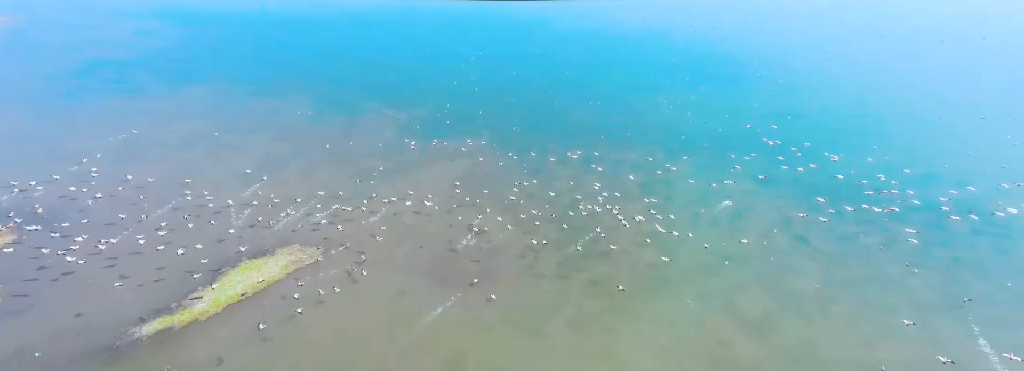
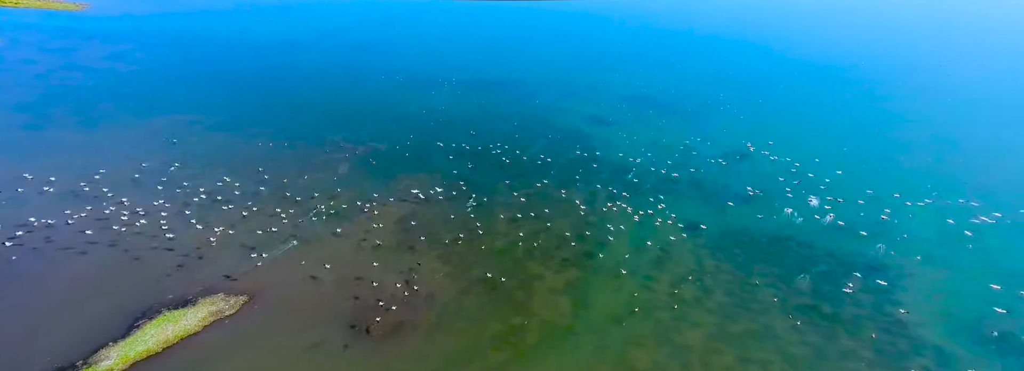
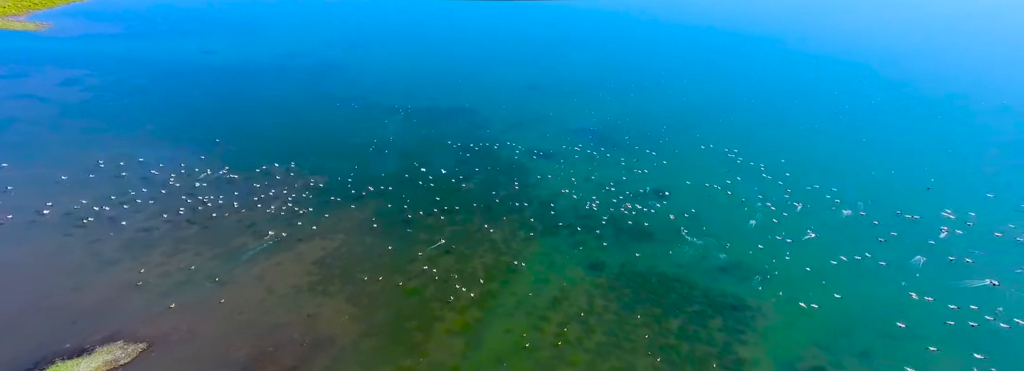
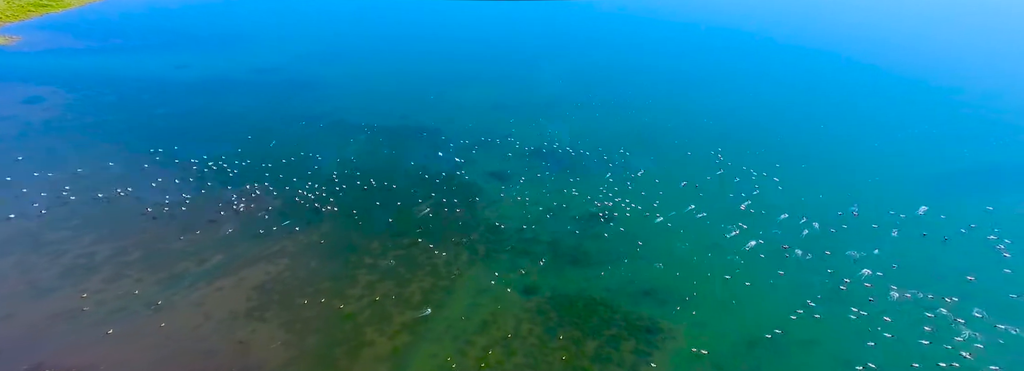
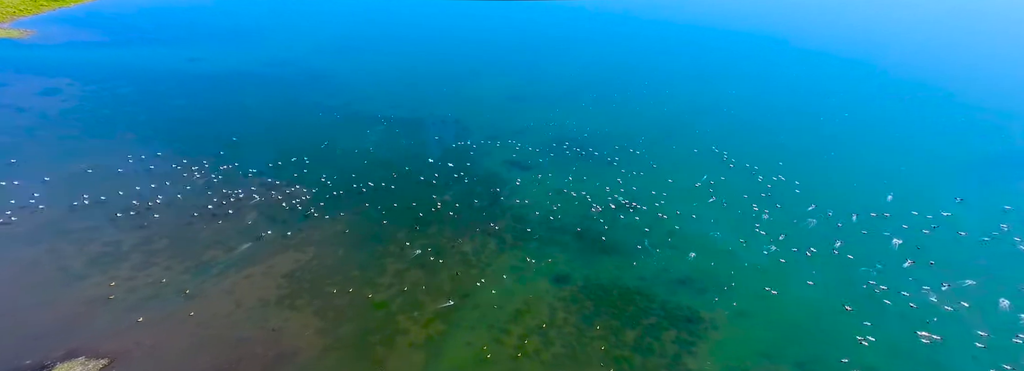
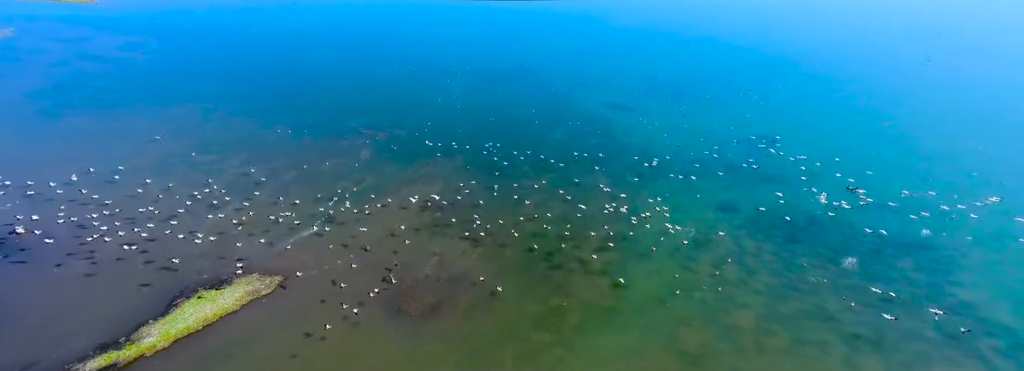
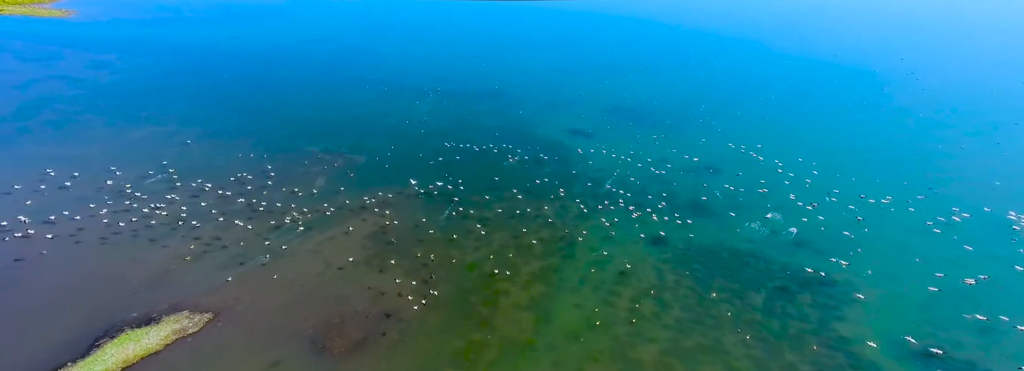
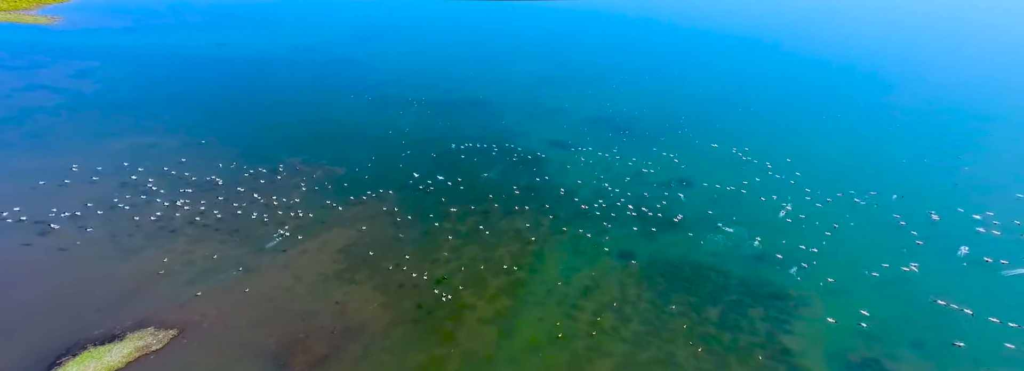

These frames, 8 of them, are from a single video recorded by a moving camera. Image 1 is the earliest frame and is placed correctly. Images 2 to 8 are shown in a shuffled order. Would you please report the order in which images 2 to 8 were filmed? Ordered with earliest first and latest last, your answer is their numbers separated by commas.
6, 2, 7, 8, 3, 5, 4
